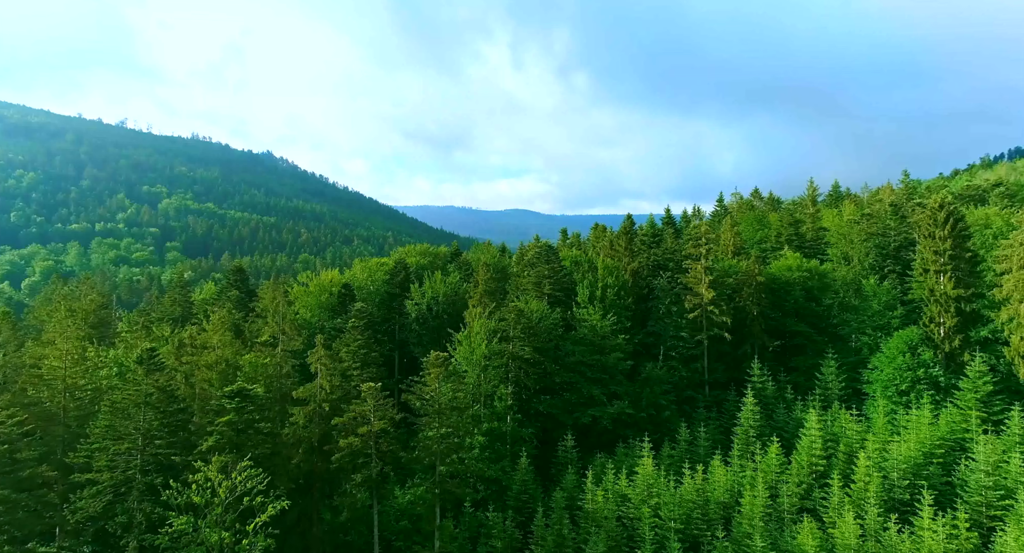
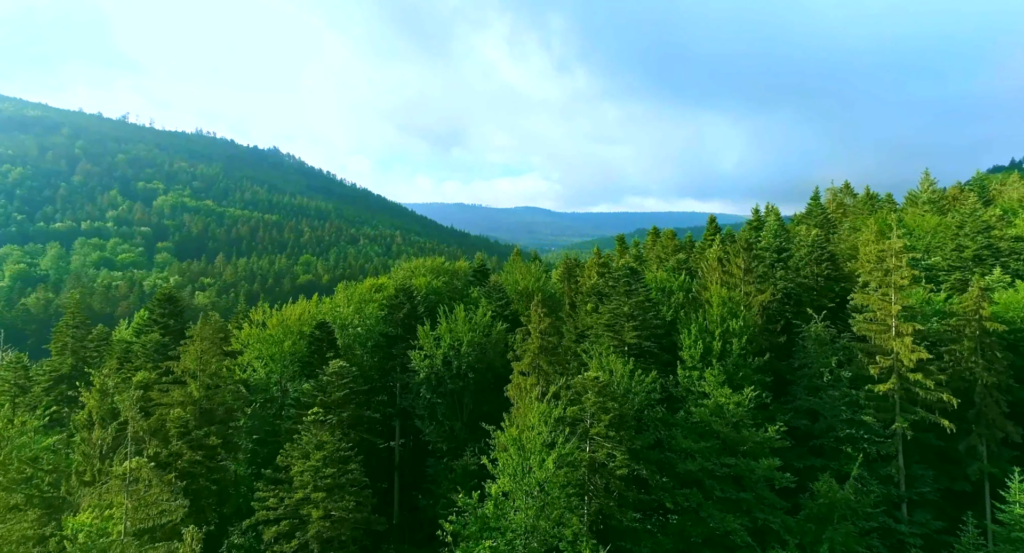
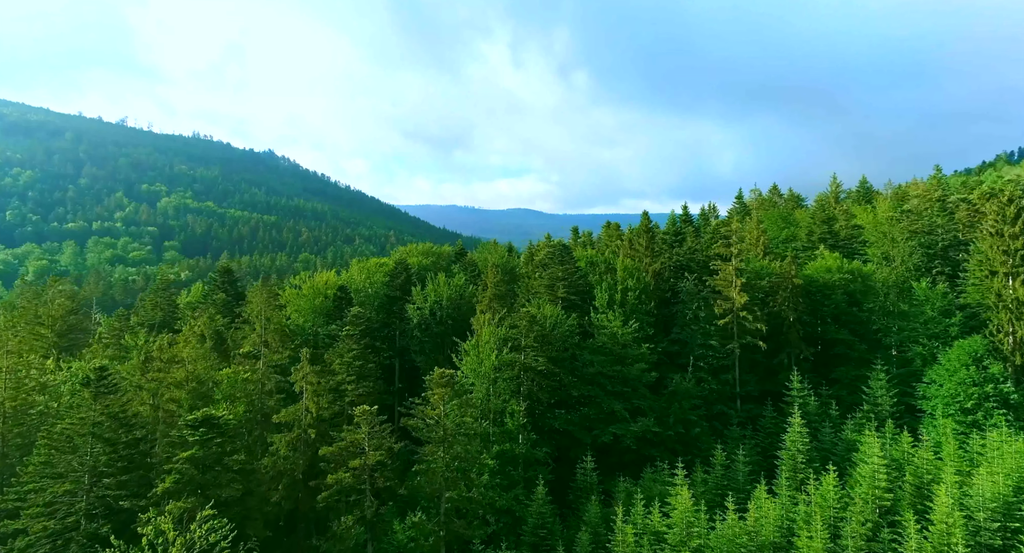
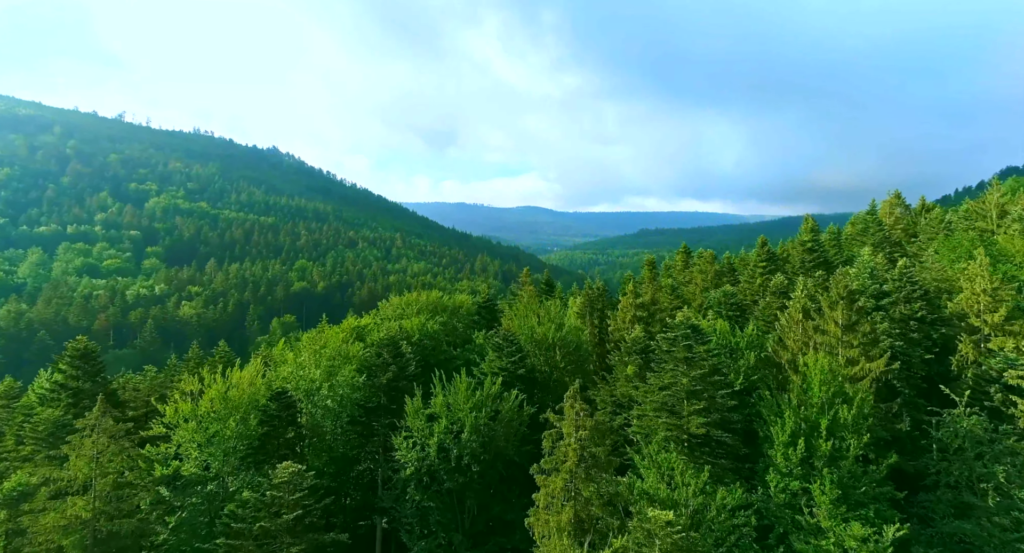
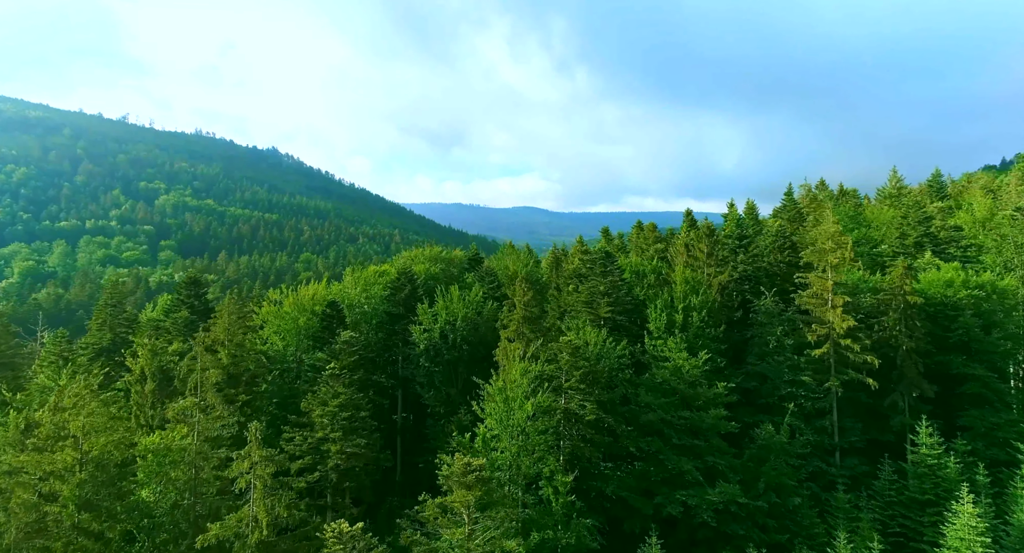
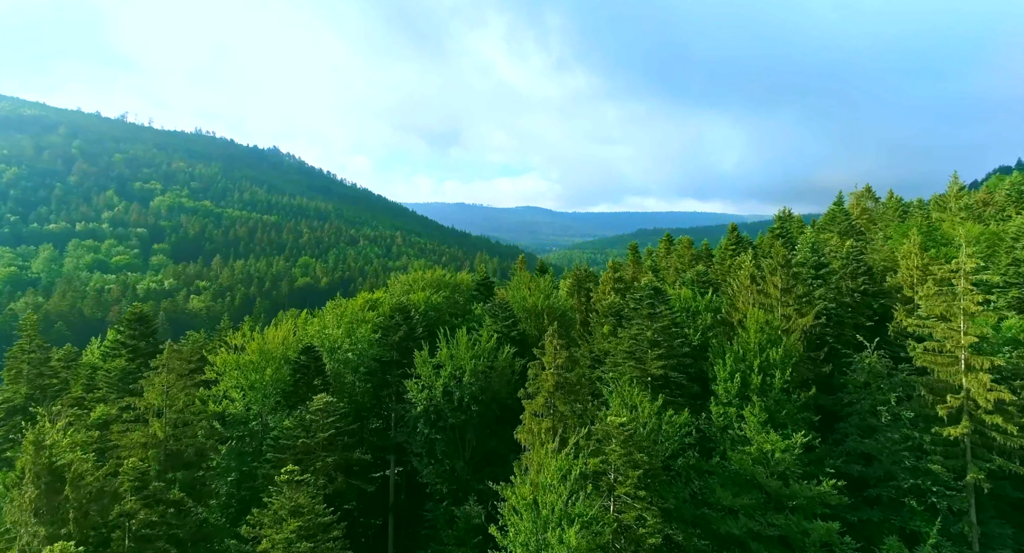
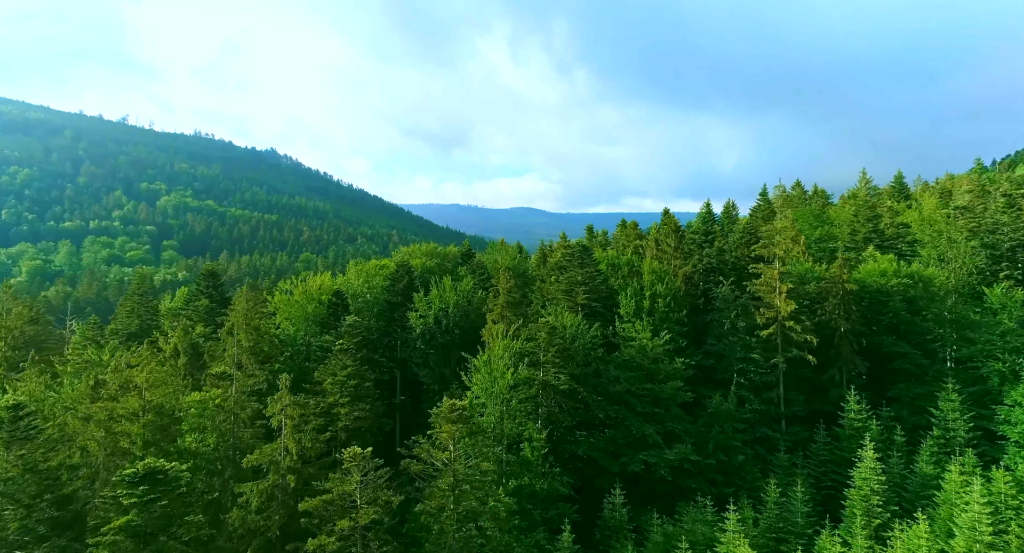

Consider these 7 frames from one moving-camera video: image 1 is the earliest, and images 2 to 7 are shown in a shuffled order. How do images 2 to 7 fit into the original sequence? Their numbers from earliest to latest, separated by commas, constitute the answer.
3, 7, 5, 2, 6, 4
